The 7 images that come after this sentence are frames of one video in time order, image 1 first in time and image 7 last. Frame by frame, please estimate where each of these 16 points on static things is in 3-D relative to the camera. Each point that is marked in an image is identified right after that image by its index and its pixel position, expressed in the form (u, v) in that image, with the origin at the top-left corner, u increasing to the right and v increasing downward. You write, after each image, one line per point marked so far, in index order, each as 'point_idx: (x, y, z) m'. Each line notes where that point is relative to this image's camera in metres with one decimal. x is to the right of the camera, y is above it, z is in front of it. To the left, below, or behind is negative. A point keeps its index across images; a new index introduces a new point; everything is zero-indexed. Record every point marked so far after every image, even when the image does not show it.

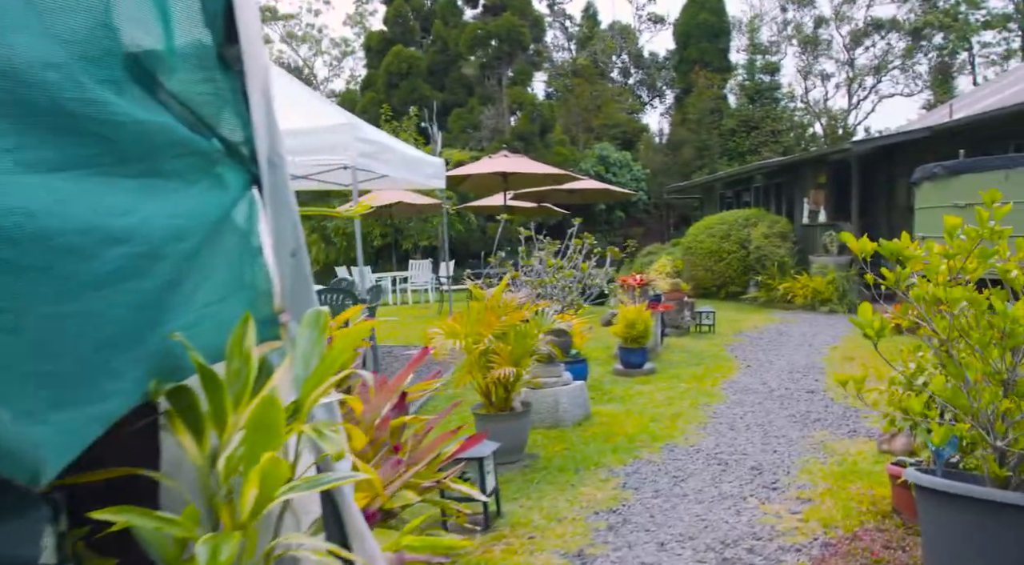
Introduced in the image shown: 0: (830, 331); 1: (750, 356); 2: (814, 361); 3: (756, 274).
0: (+4.3, -0.7, +10.2) m
1: (+2.5, -0.8, +8.1) m
2: (+3.0, -0.8, +7.6) m
3: (+4.8, +0.2, +15.0) m
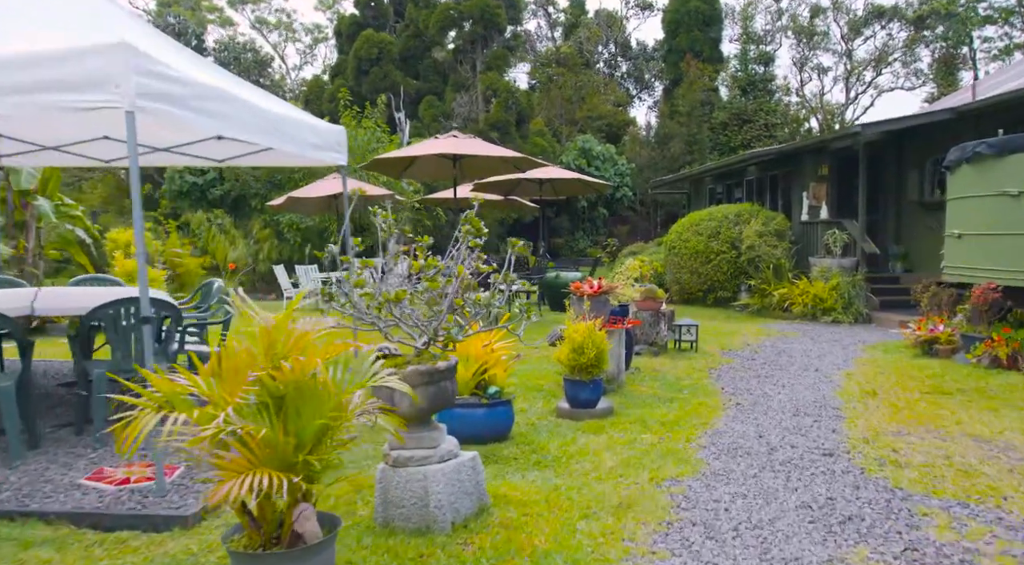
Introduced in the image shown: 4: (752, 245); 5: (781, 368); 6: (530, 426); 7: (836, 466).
0: (+3.6, -0.7, +8.4) m
1: (+1.9, -0.9, +6.2) m
2: (+2.4, -0.9, +5.8) m
3: (+4.1, +0.1, +13.2) m
4: (+4.1, +0.6, +12.8) m
5: (+2.6, -0.8, +7.3) m
6: (+0.1, -0.9, +4.9) m
7: (+1.6, -0.9, +3.8) m
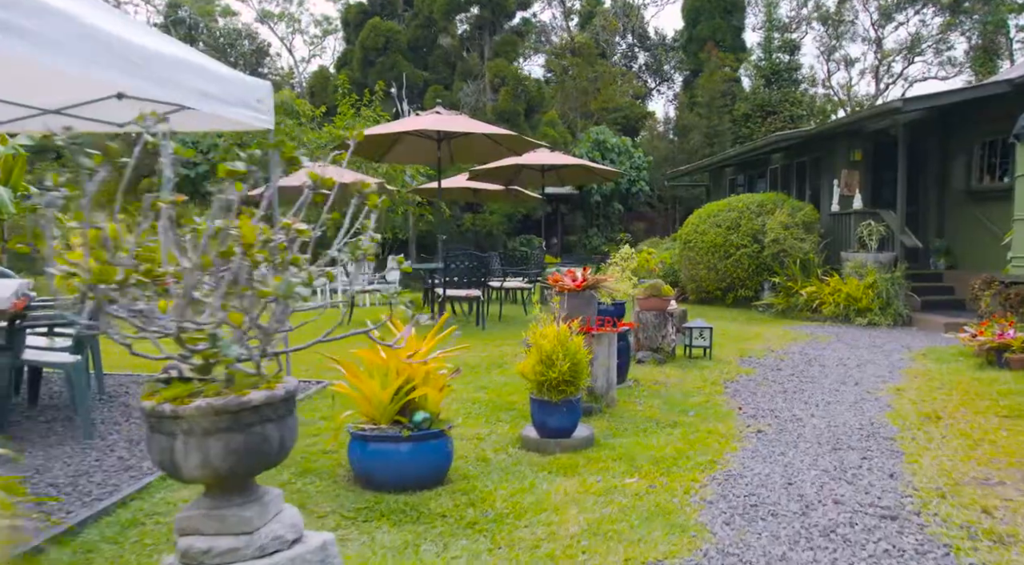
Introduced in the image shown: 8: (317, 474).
0: (+3.4, -0.7, +7.1) m
1: (+1.6, -0.8, +5.0) m
2: (+2.1, -0.8, +4.5) m
3: (+4.0, +0.1, +11.8) m
4: (+4.0, +0.7, +11.5) m
5: (+2.4, -0.8, +6.0) m
6: (-0.1, -0.9, +3.6) m
7: (+1.3, -0.9, +2.6) m
8: (-0.9, -0.8, +3.3) m
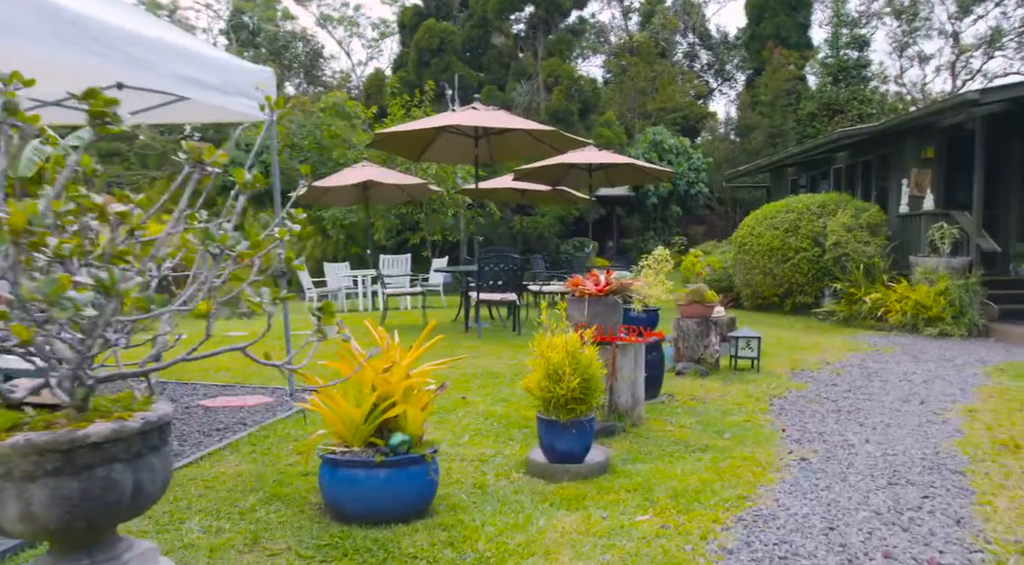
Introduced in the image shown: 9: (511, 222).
0: (+3.7, -0.7, +6.4) m
1: (+1.7, -0.9, +4.4) m
2: (+2.2, -0.9, +3.9) m
3: (+4.7, 0.0, +11.1) m
4: (+4.6, +0.6, +10.8) m
5: (+2.5, -0.8, +5.4) m
6: (-0.2, -0.9, +3.2) m
7: (+1.2, -0.9, +2.1) m
8: (-0.9, -0.8, +3.0) m
9: (0.0, +1.5, +18.4) m
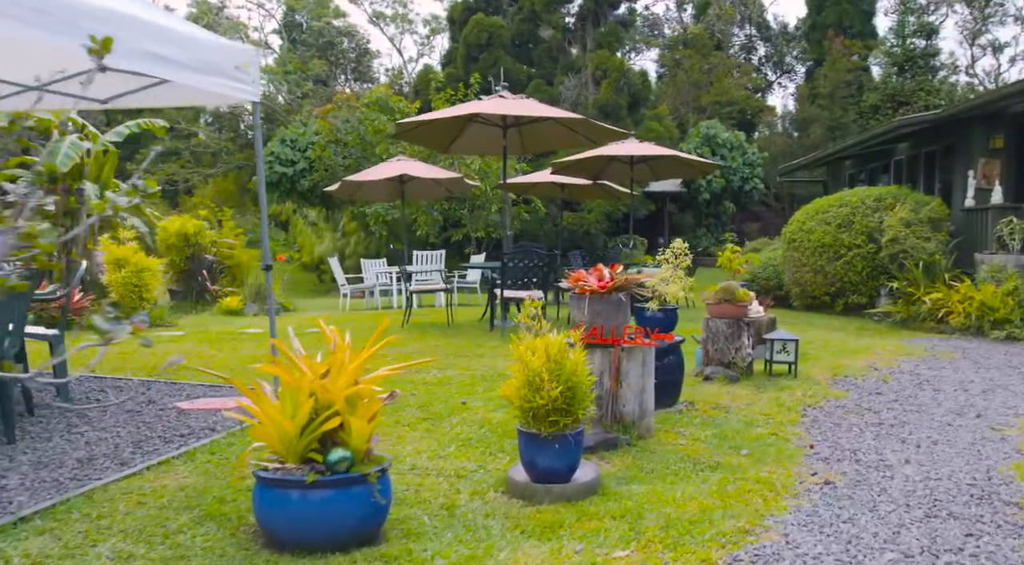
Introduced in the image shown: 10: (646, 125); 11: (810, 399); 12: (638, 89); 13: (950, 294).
0: (+3.8, -0.7, +5.7) m
1: (+1.7, -0.8, +3.9) m
2: (+2.1, -0.9, +3.3) m
3: (+5.1, +0.1, +10.3) m
4: (+5.0, +0.6, +10.0) m
5: (+2.6, -0.8, +4.8) m
6: (-0.3, -0.9, +2.8) m
7: (+1.0, -0.9, +1.6) m
8: (-1.0, -0.8, +2.7) m
9: (+1.0, +1.5, +17.9) m
10: (+3.2, +3.9, +18.8) m
11: (+2.0, -0.8, +5.2) m
12: (+3.1, +4.9, +19.2) m
13: (+5.3, -0.1, +9.3) m
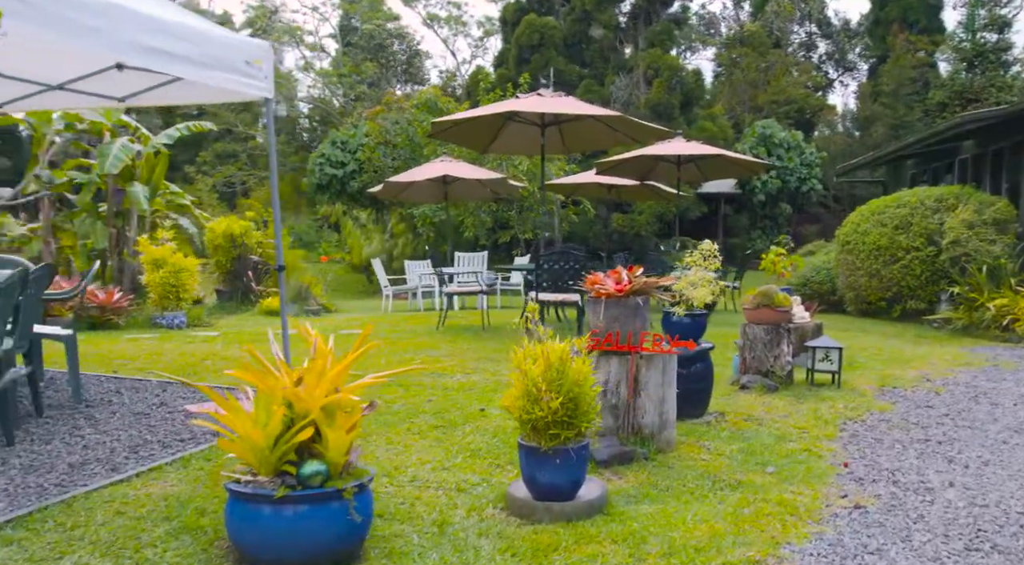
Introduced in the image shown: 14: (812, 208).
0: (+4.0, -0.8, +5.3) m
1: (+1.7, -0.9, +3.6) m
2: (+2.1, -0.9, +3.0) m
3: (+5.6, 0.0, +9.8) m
4: (+5.5, +0.5, +9.5) m
5: (+2.7, -0.9, +4.4) m
6: (-0.3, -0.9, +2.7) m
7: (+0.9, -0.9, +1.3) m
8: (-1.0, -0.8, +2.5) m
9: (+2.1, +1.5, +17.6) m
10: (+4.4, +3.8, +18.3) m
11: (+2.2, -0.8, +4.9) m
12: (+4.3, +4.8, +18.7) m
13: (+5.8, -0.2, +8.7) m
14: (+7.5, +1.9, +19.5) m
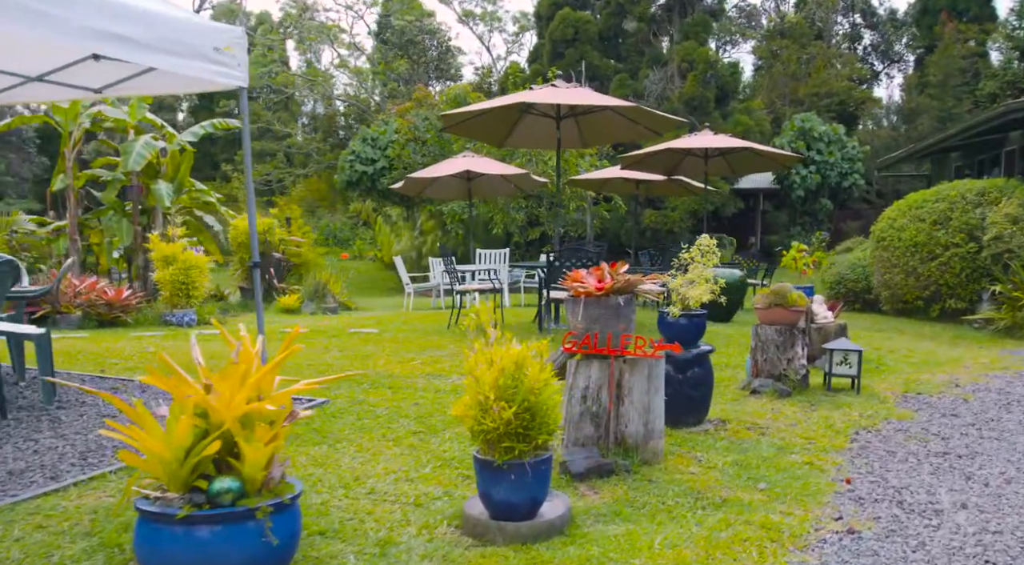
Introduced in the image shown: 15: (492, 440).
0: (+3.9, -0.8, +4.8) m
1: (+1.6, -0.9, +3.3) m
2: (+2.0, -0.9, +2.7) m
3: (+5.8, 0.0, +9.2) m
4: (+5.7, +0.6, +8.9) m
5: (+2.6, -0.8, +4.0) m
6: (-0.5, -0.9, +2.5) m
7: (+0.7, -0.9, +1.0) m
8: (-1.2, -0.8, +2.4) m
9: (+2.7, +1.5, +17.3) m
10: (+5.0, +3.9, +17.8) m
11: (+2.1, -0.8, +4.5) m
12: (+4.9, +4.9, +18.2) m
13: (+5.9, -0.2, +8.2) m
14: (+8.2, +2.0, +18.8) m
15: (-0.1, -0.5, +2.6) m
